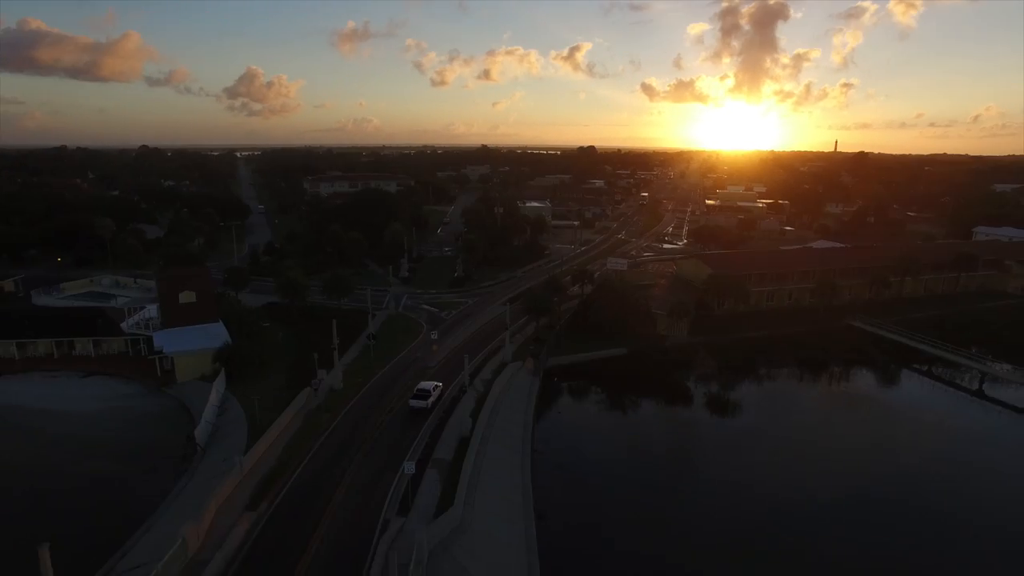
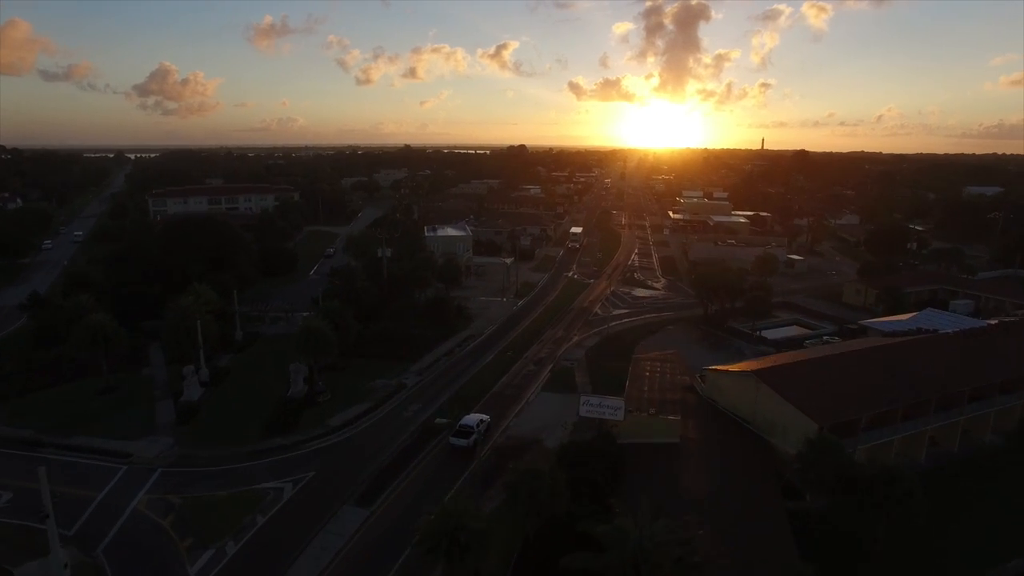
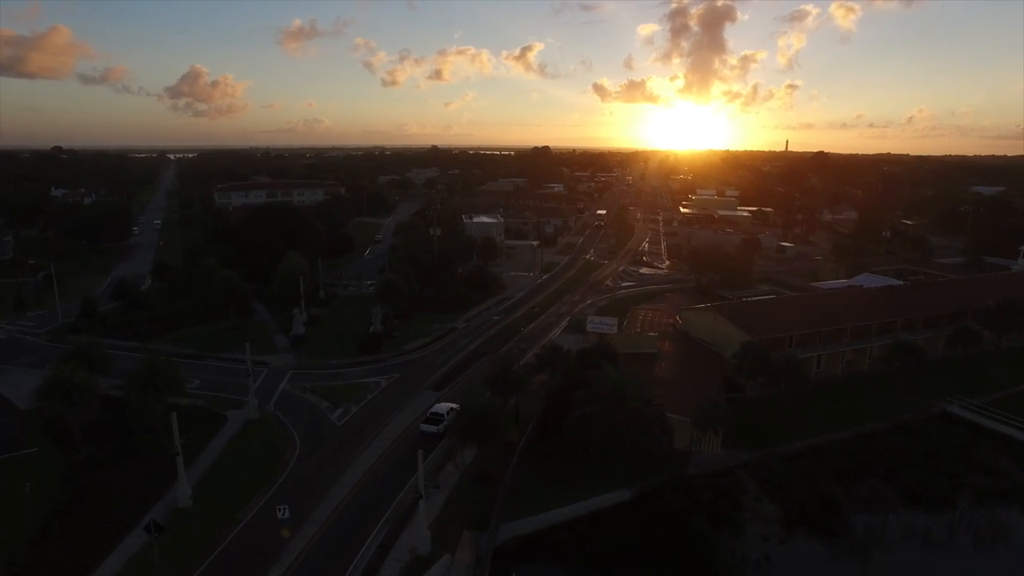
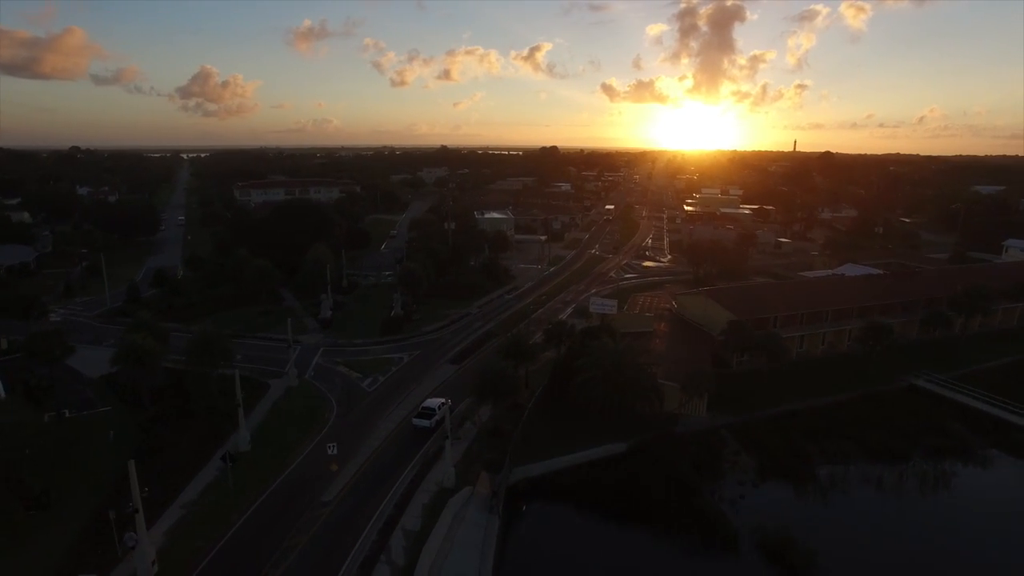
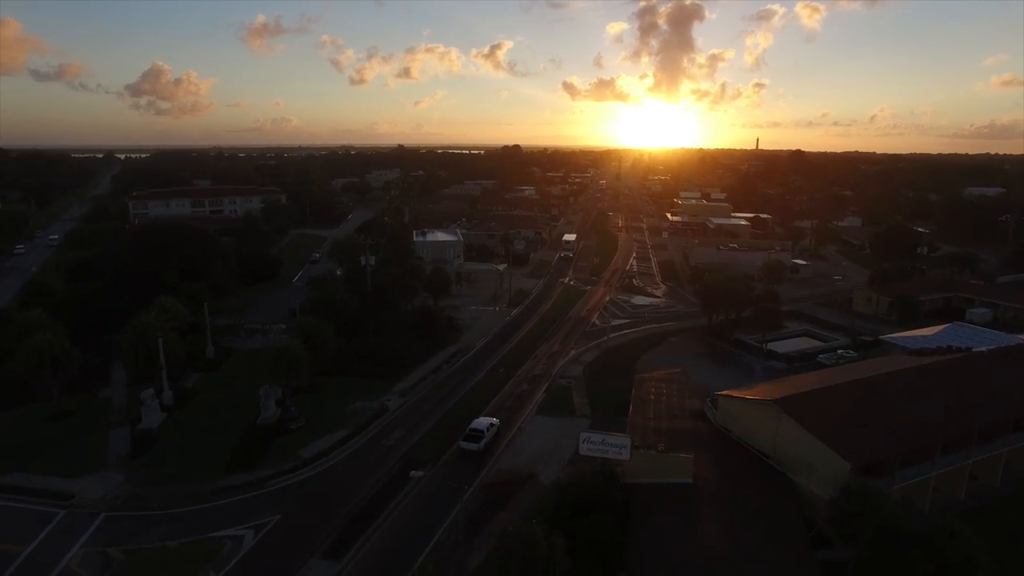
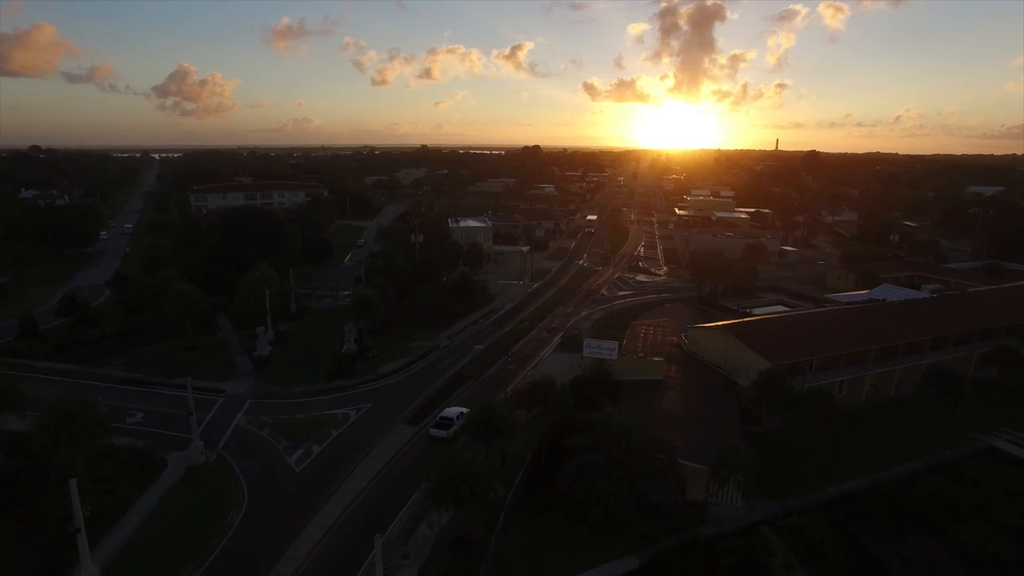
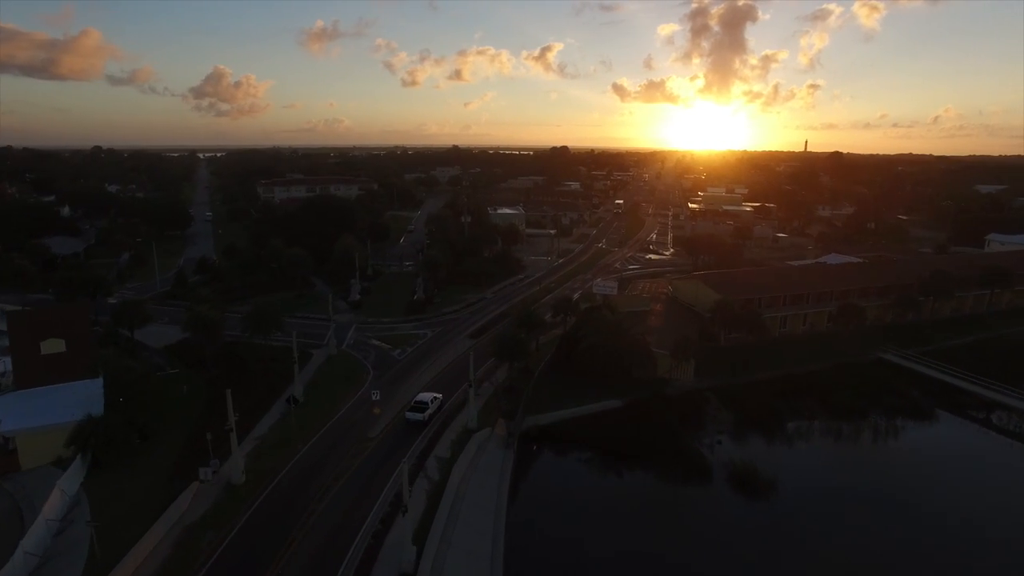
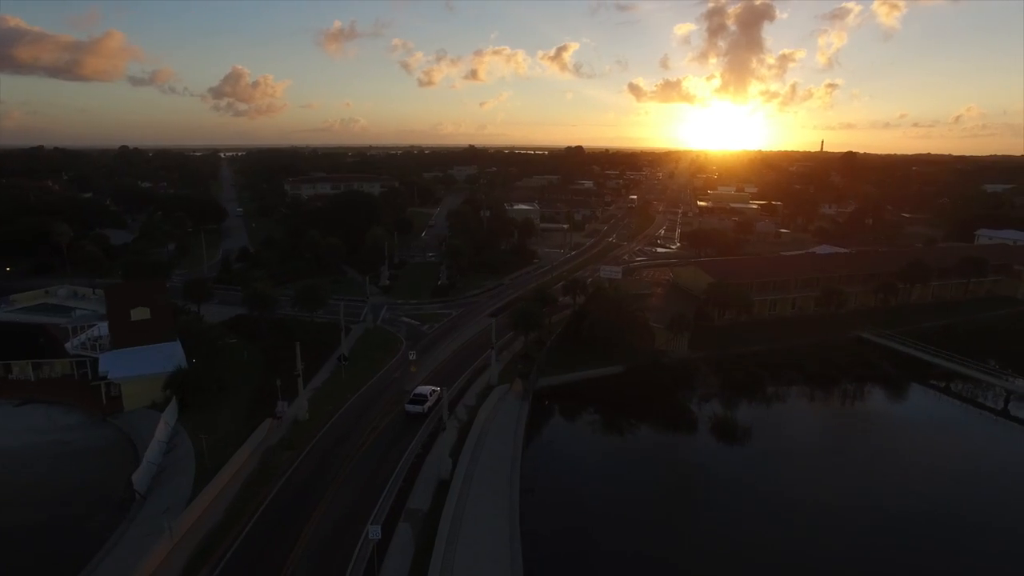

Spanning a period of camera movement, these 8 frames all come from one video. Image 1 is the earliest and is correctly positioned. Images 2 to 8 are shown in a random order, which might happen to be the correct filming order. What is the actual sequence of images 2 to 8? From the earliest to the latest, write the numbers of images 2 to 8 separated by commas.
8, 7, 4, 3, 6, 2, 5
